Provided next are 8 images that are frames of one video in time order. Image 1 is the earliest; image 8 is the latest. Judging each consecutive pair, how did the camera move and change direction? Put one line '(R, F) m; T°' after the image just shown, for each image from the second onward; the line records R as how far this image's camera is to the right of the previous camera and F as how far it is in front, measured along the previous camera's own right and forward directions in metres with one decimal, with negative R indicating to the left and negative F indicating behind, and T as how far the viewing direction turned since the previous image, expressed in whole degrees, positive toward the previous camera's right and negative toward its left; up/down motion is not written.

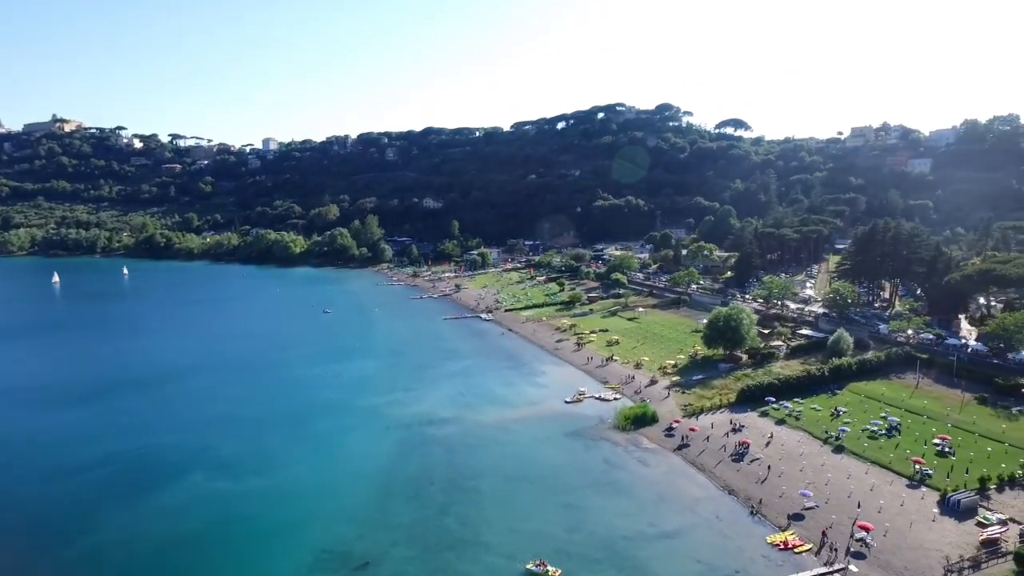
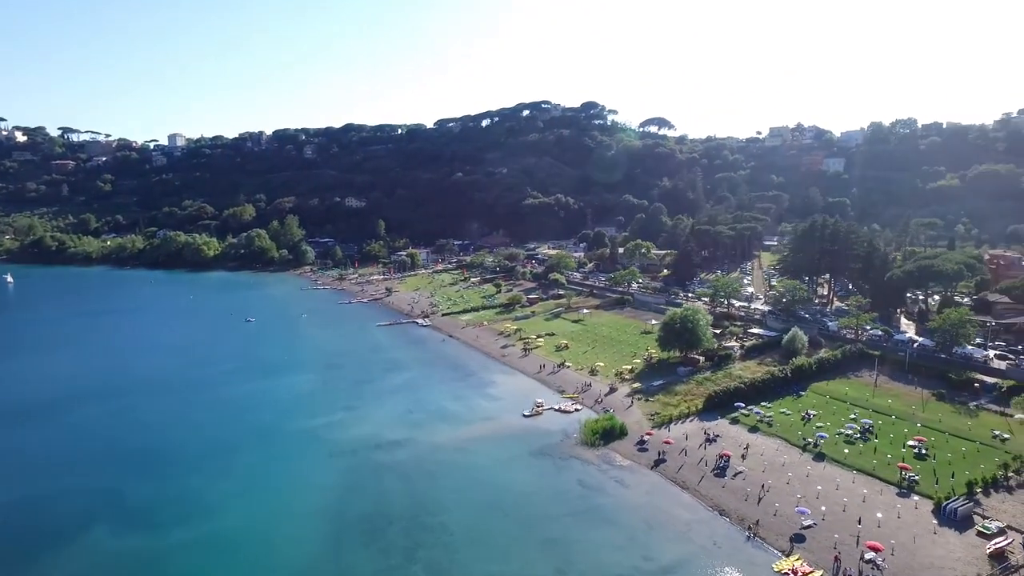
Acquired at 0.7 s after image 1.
(-1.9, +3.4) m; +7°
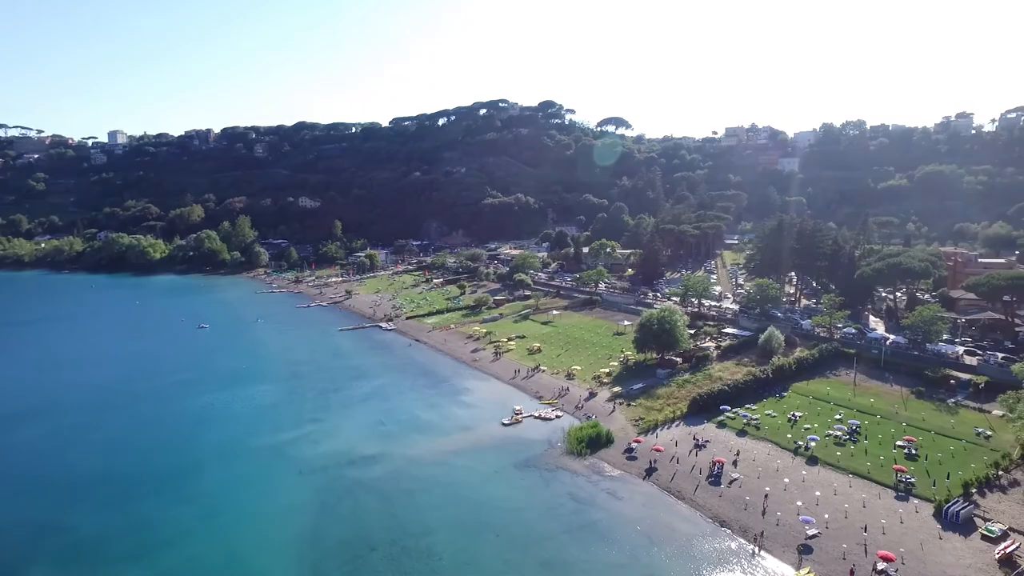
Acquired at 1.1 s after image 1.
(-1.3, +1.8) m; +4°
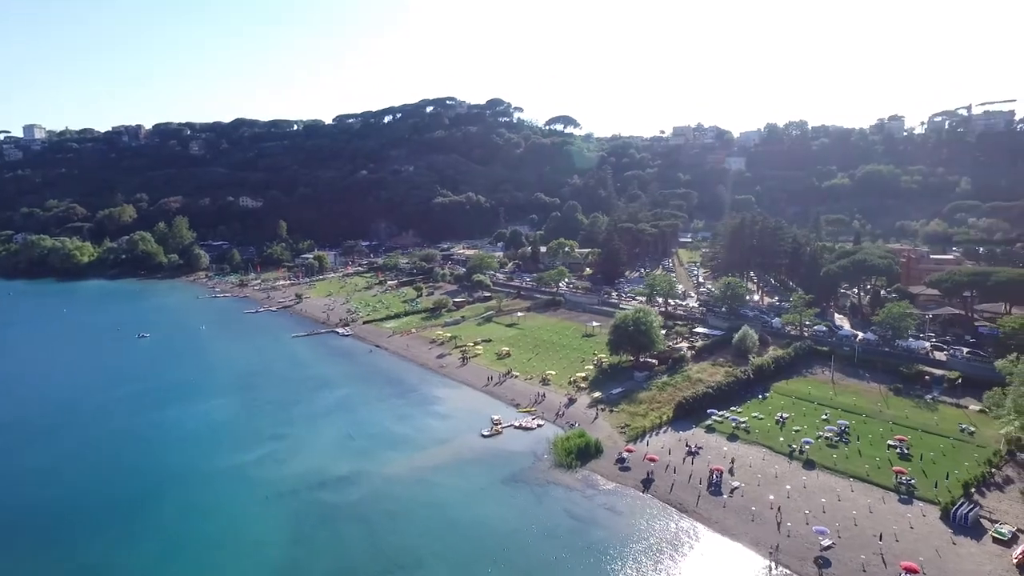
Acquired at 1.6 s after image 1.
(-1.9, +2.2) m; +5°
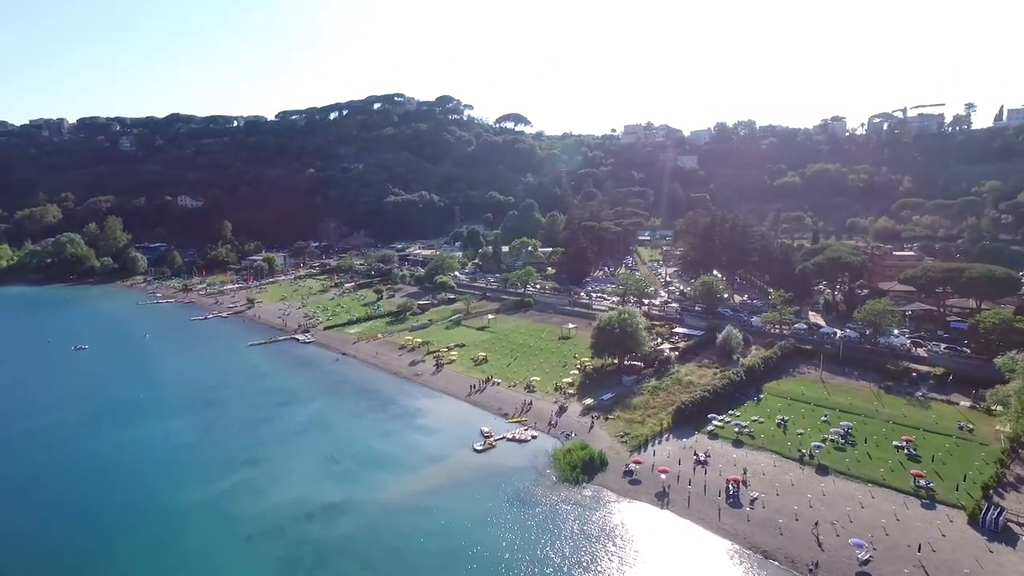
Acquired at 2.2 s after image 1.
(-2.5, +2.3) m; +5°
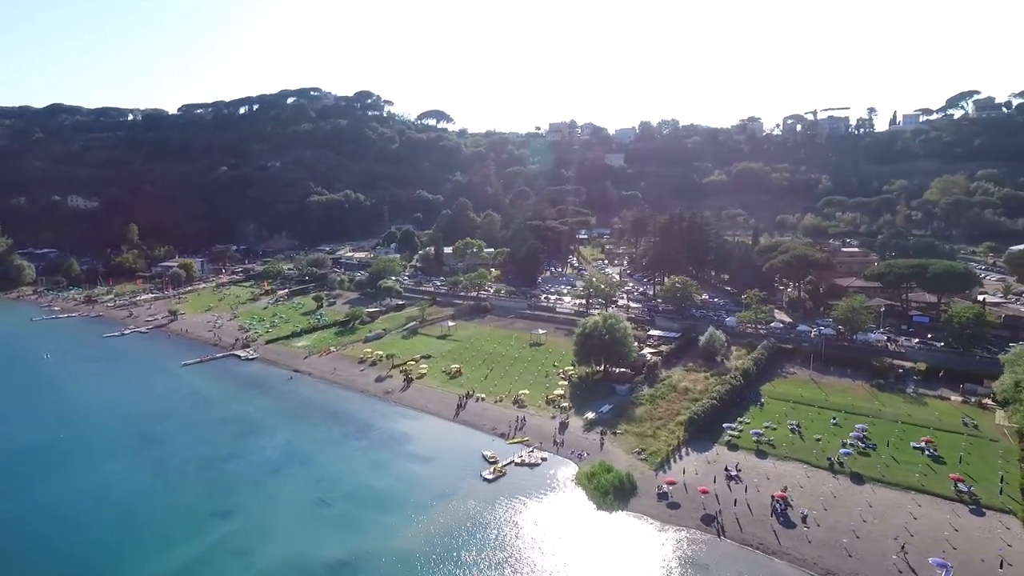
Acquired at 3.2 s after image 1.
(-4.6, +3.5) m; +8°
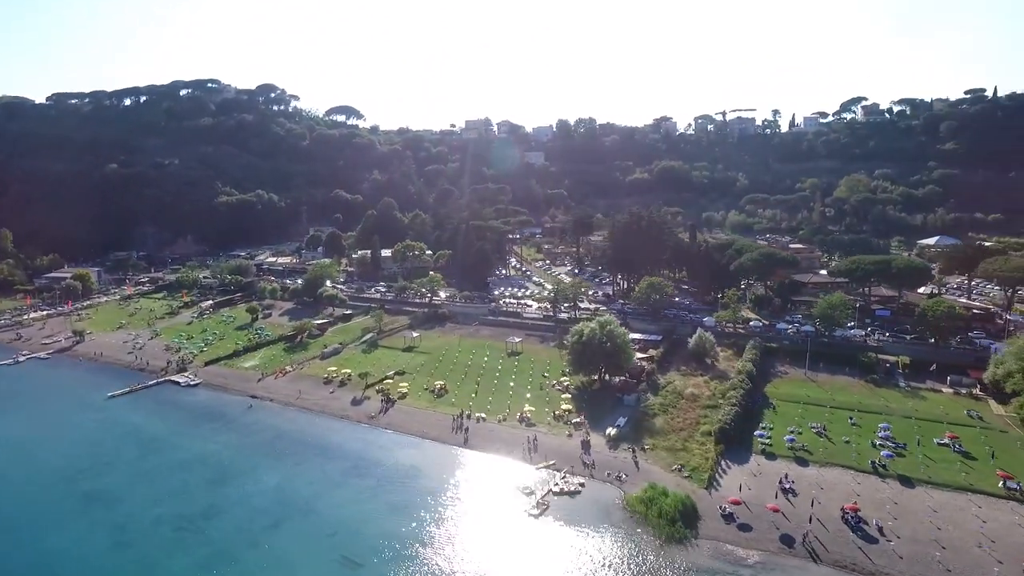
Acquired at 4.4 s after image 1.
(-5.9, +3.5) m; +9°
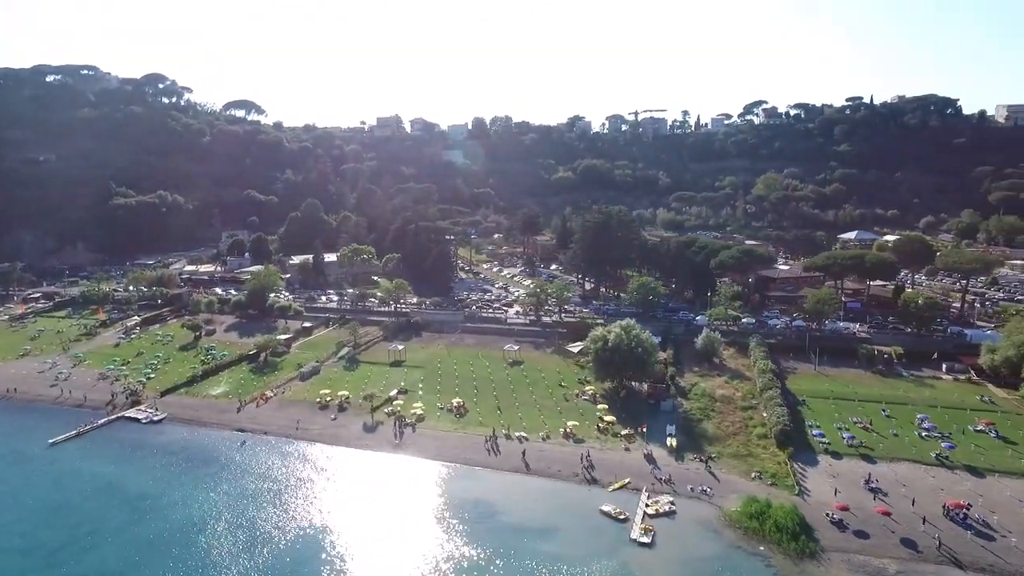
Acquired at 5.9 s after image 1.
(-7.9, +3.3) m; +10°
